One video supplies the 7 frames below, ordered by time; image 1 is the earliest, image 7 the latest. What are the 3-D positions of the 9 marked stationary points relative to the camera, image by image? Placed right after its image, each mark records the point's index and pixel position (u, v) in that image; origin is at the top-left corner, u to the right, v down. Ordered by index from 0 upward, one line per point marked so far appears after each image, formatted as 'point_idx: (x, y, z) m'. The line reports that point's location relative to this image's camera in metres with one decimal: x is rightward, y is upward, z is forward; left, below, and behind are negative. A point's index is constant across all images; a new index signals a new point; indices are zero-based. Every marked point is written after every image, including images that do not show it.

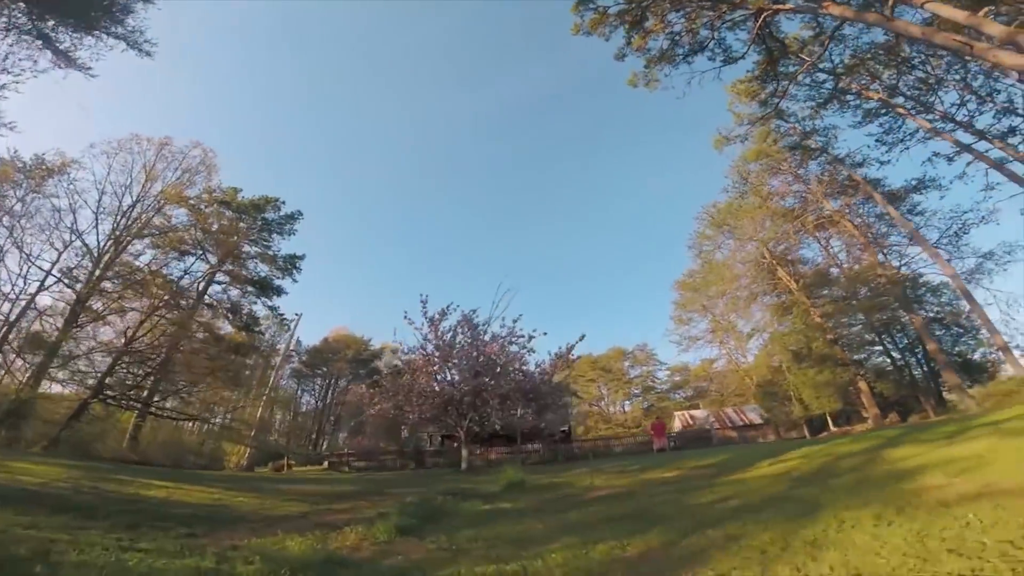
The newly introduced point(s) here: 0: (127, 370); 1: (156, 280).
0: (-10.3, -2.3, +16.1) m
1: (-10.0, 0.0, +17.2) m
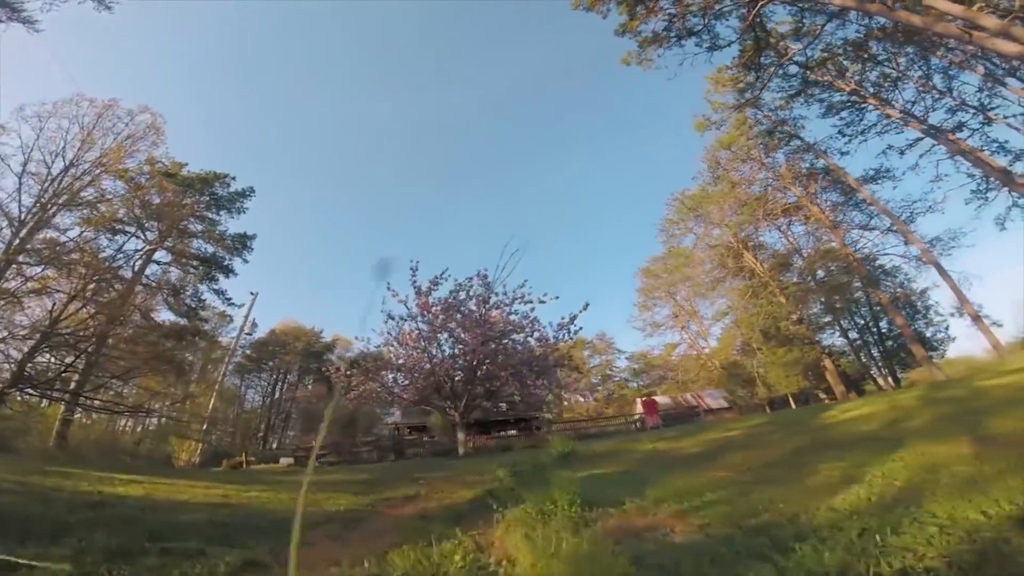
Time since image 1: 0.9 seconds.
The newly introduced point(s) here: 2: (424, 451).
0: (-10.3, -1.6, +13.6) m
1: (-10.1, +0.7, +14.6) m
2: (-2.7, -5.3, +19.9) m
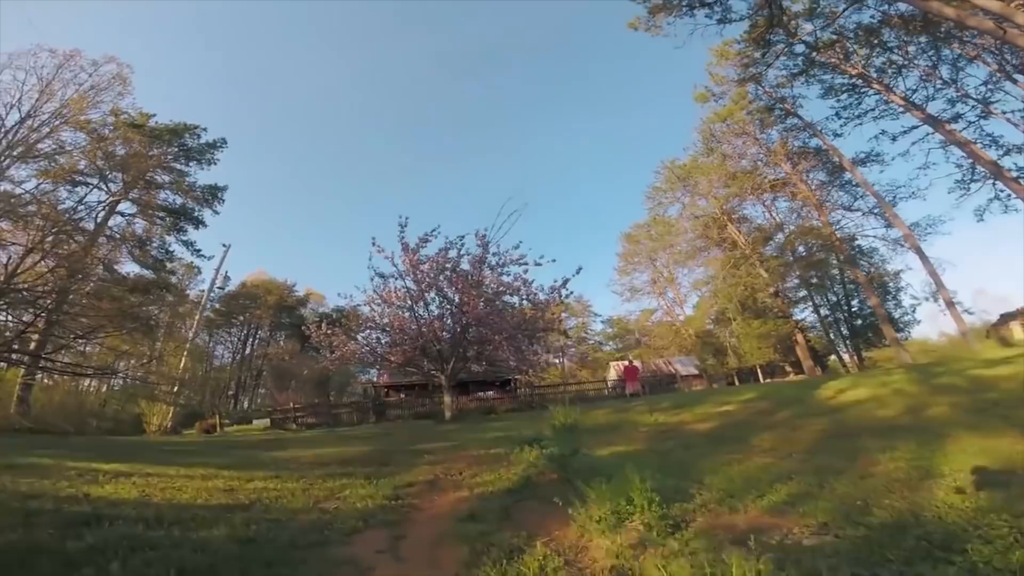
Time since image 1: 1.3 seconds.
0: (-10.5, -0.6, +12.7) m
1: (-10.3, +1.8, +13.6) m
2: (-3.3, -4.0, +19.6) m
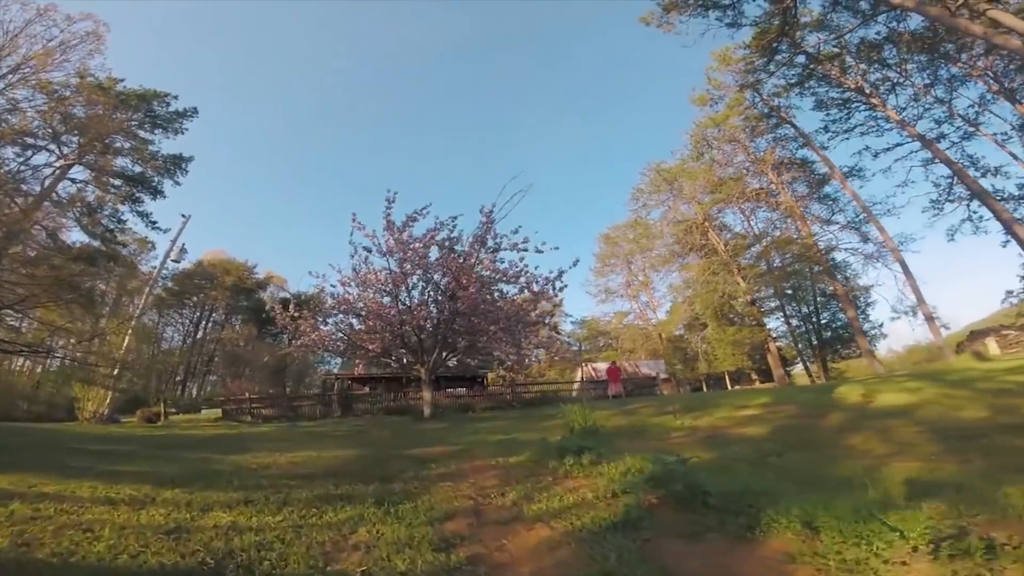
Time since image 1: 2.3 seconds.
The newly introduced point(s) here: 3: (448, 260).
0: (-10.6, +0.2, +10.9) m
1: (-10.4, +2.5, +11.9) m
2: (-4.0, -3.6, +18.2) m
3: (-1.5, +0.7, +13.9) m
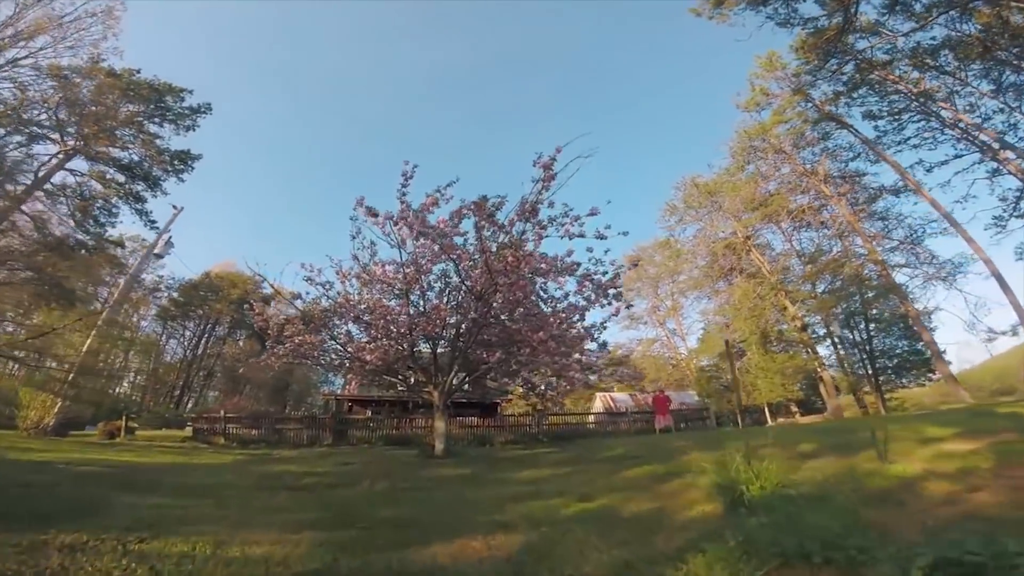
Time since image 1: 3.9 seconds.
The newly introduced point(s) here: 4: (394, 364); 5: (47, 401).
0: (-9.8, +0.7, +8.3) m
1: (-9.5, +3.0, +9.3) m
2: (-3.3, -3.7, +15.3) m
3: (-0.7, +0.6, +11.0) m
4: (-2.2, -1.4, +11.2) m
5: (-10.3, -2.5, +13.6) m
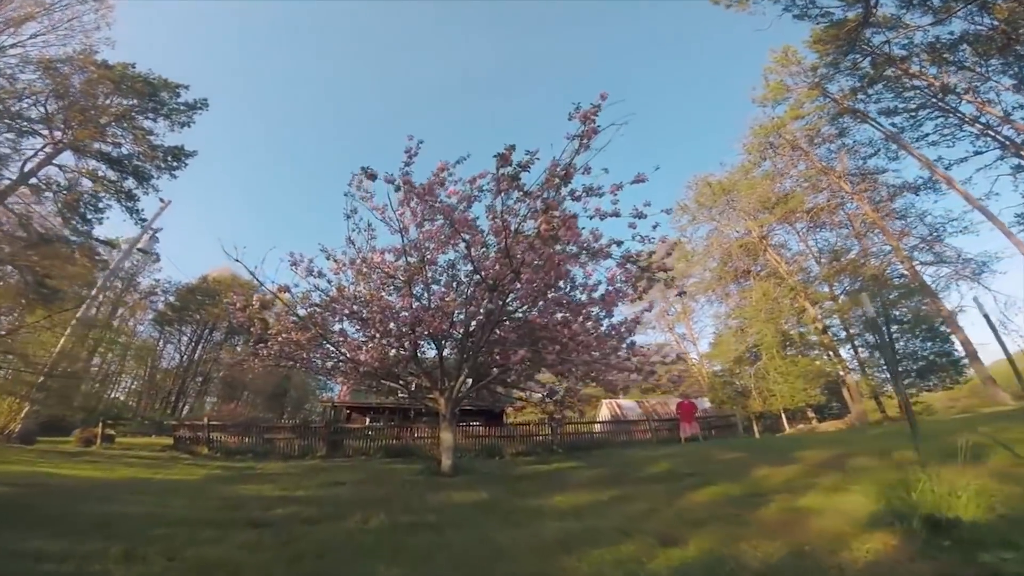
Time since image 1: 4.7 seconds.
0: (-9.6, +0.8, +7.1) m
1: (-9.3, +3.1, +8.1) m
2: (-3.1, -3.6, +14.0) m
3: (-0.4, +0.7, +9.8) m
4: (-1.9, -1.2, +9.9) m
5: (-10.1, -2.4, +12.4) m
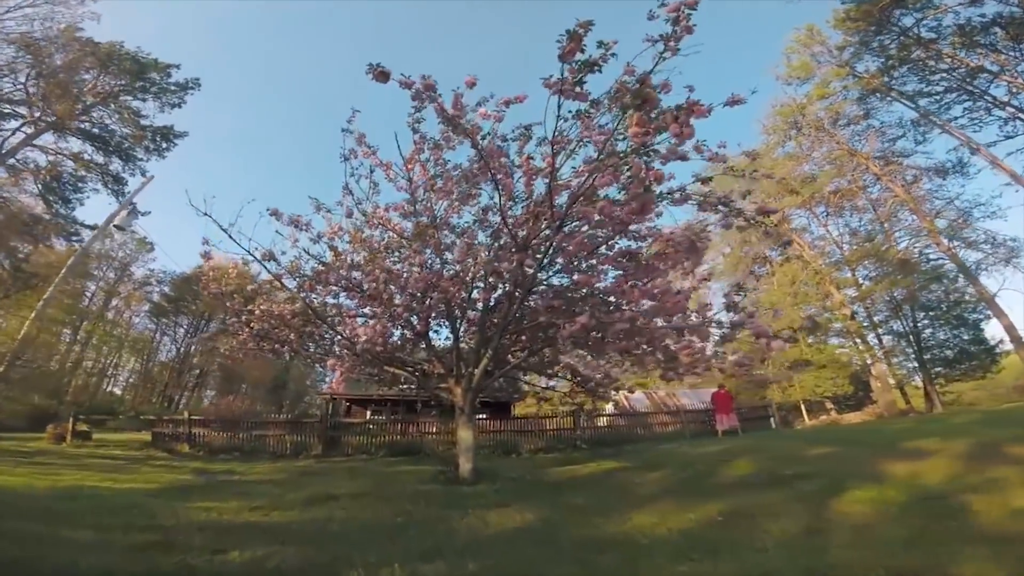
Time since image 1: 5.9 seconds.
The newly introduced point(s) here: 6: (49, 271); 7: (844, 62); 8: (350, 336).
0: (-9.2, +1.2, +5.6) m
1: (-8.9, +3.5, +6.6) m
2: (-2.7, -3.2, +12.6) m
3: (-0.1, +1.1, +8.3) m
4: (-1.6, -0.9, +8.4) m
5: (-9.7, -2.0, +10.9) m
6: (-13.1, +0.8, +18.0) m
7: (+11.2, +7.8, +20.2) m
8: (-2.1, -0.7, +8.2) m
